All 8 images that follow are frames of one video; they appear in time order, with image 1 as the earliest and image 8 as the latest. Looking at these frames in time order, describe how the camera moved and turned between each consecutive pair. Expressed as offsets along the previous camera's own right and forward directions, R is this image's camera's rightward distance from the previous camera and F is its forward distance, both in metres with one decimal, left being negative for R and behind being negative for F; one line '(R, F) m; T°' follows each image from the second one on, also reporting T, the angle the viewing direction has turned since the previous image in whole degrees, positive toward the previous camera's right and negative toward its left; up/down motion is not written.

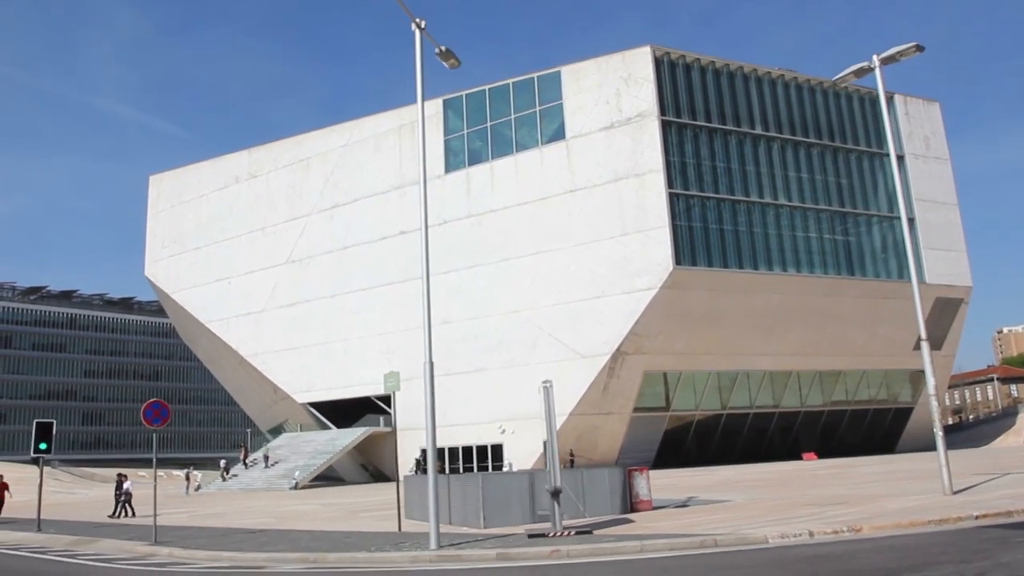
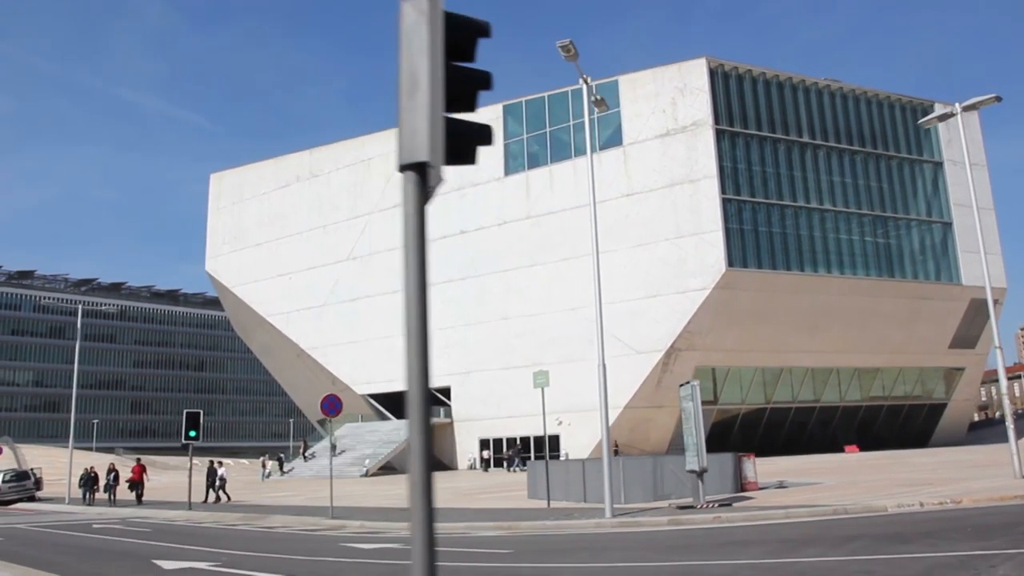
(-1.6, -2.4) m; -1°
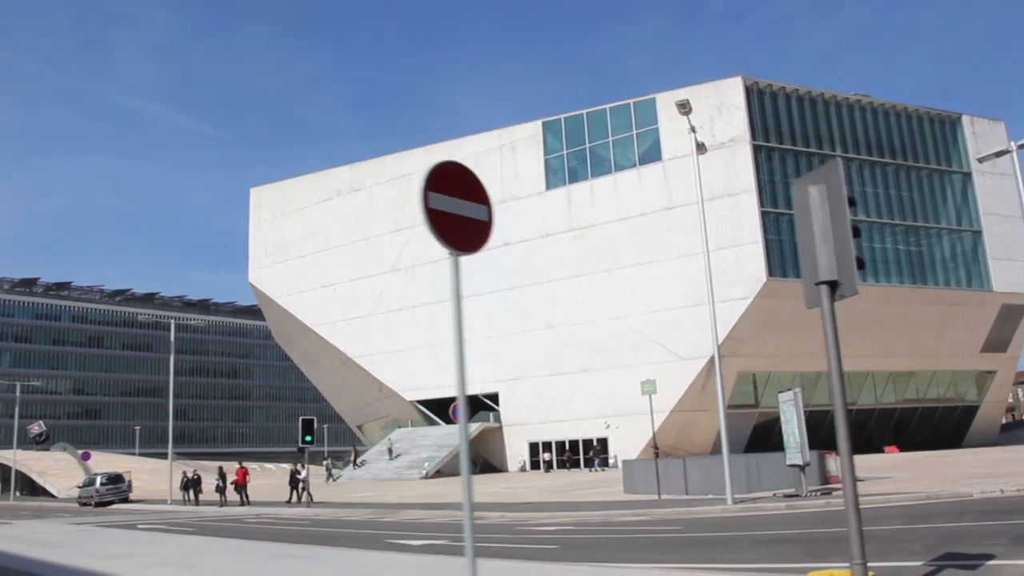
(-1.6, -2.2) m; -1°
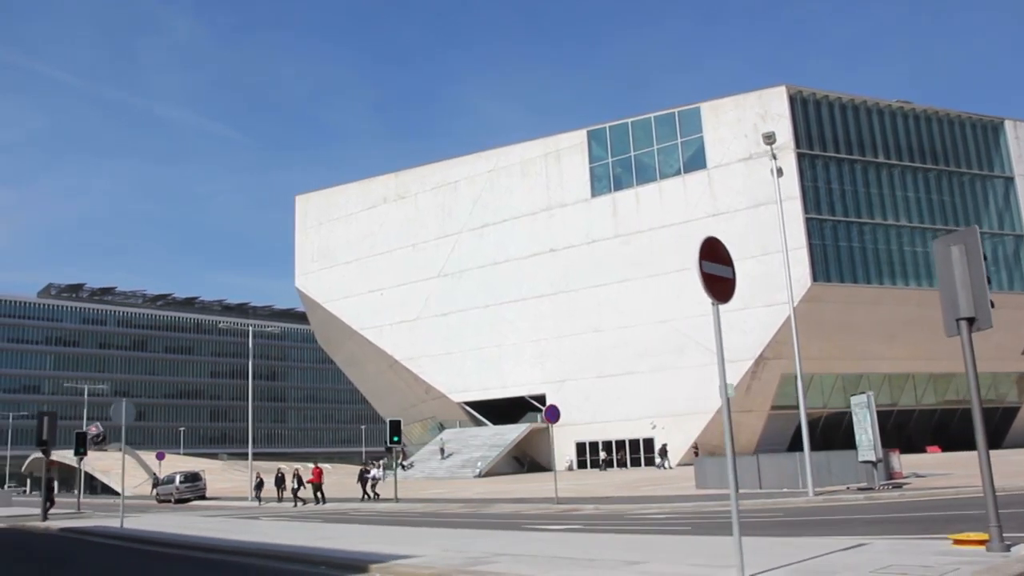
(-1.1, -1.6) m; -1°
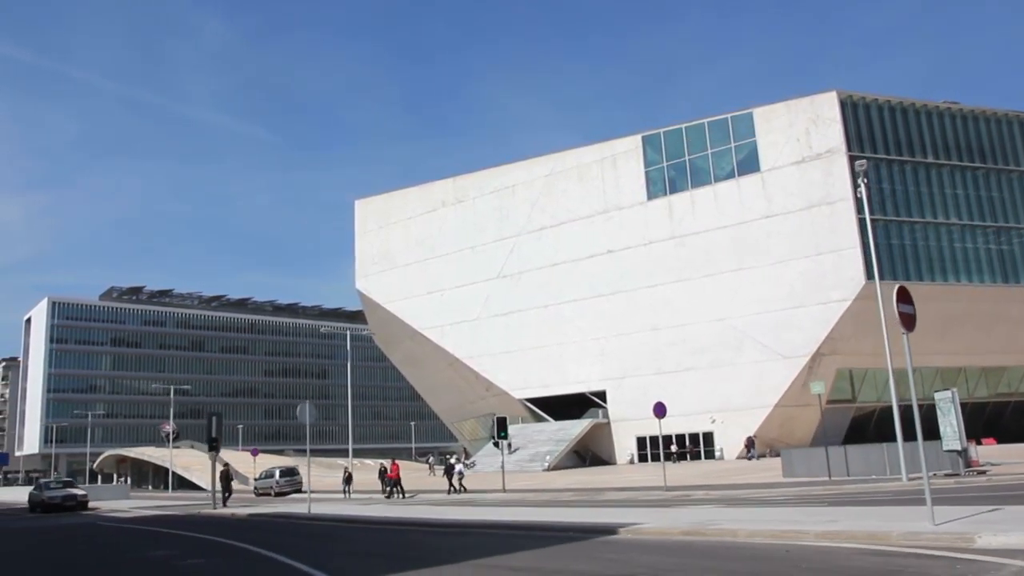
(-1.6, -2.3) m; -2°
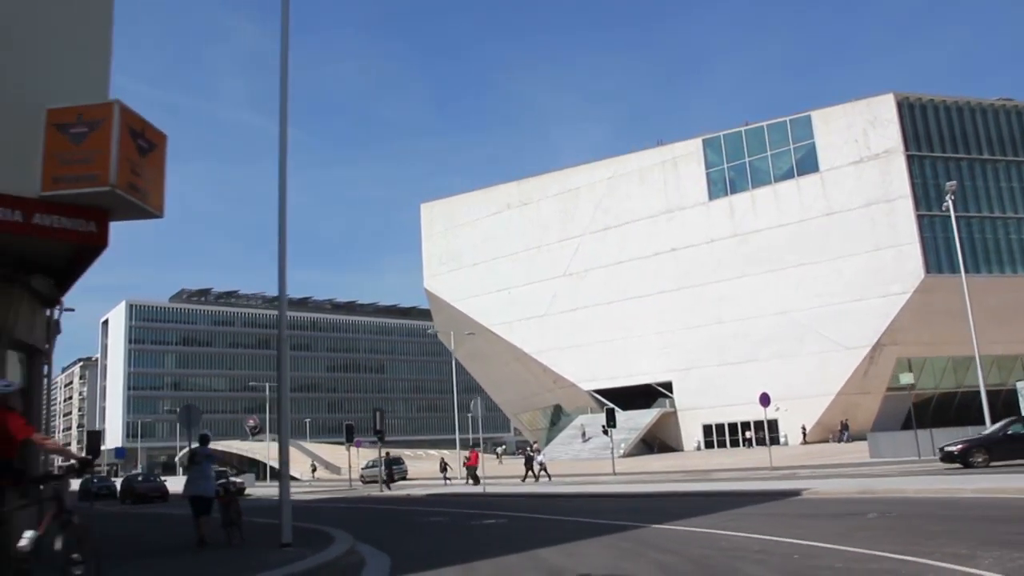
(-2.1, -3.3) m; -2°
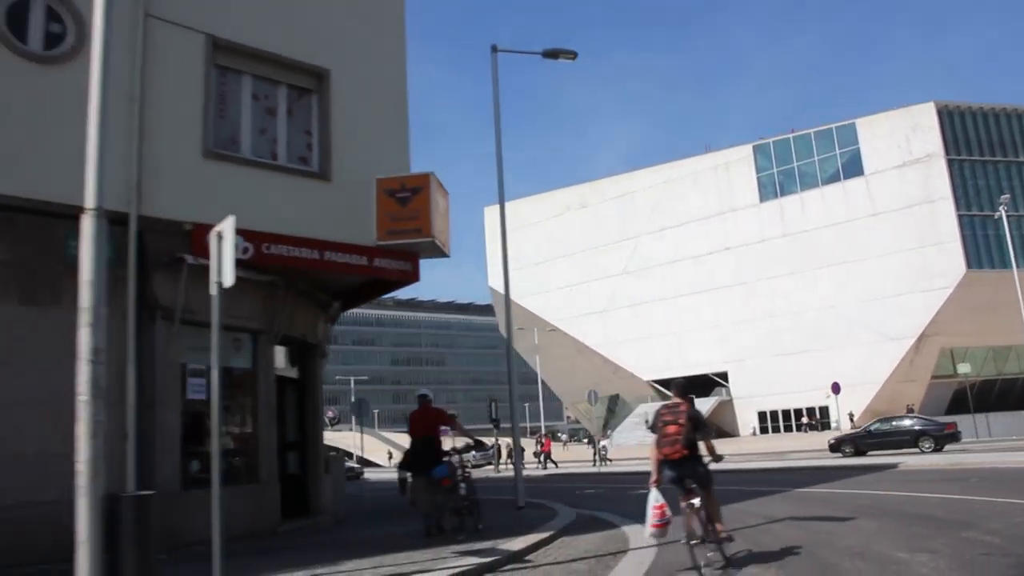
(-1.5, -2.6) m; -2°
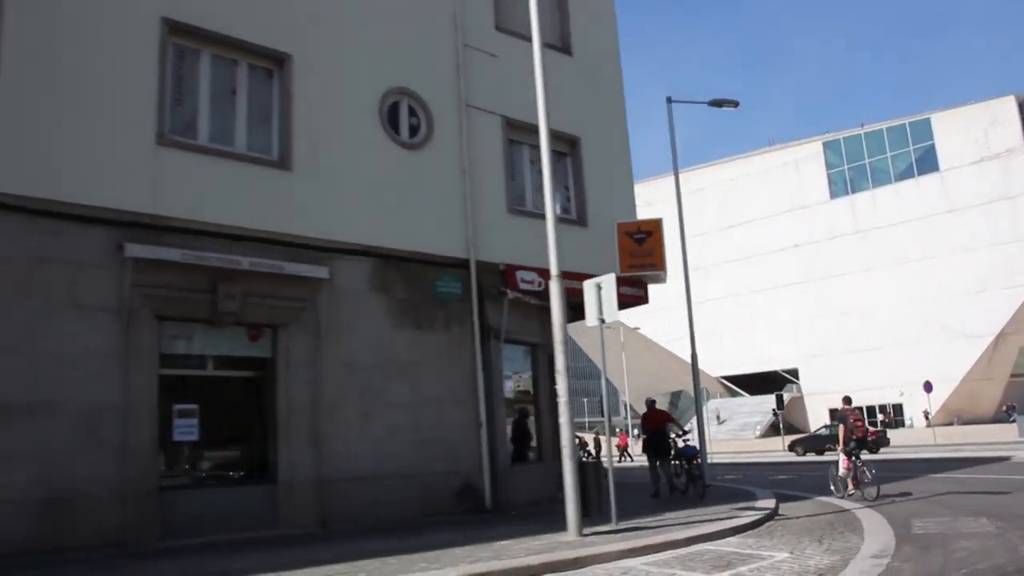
(-1.9, -2.8) m; -2°
